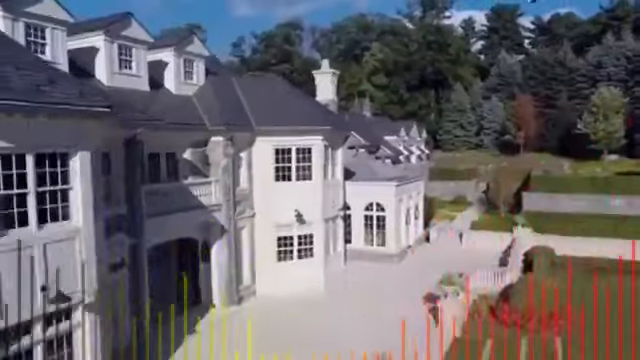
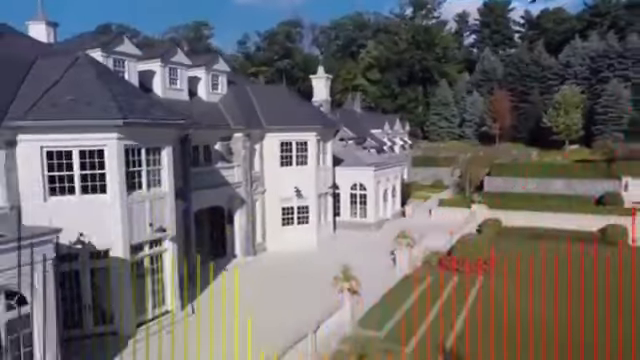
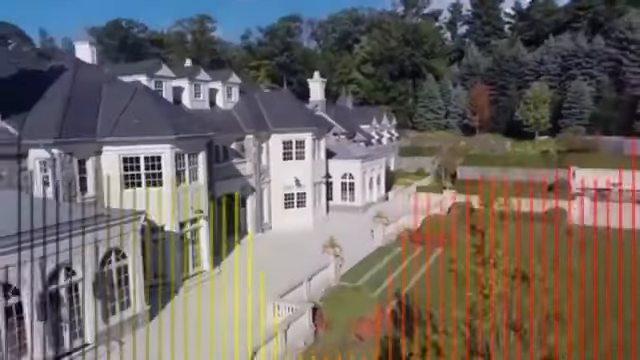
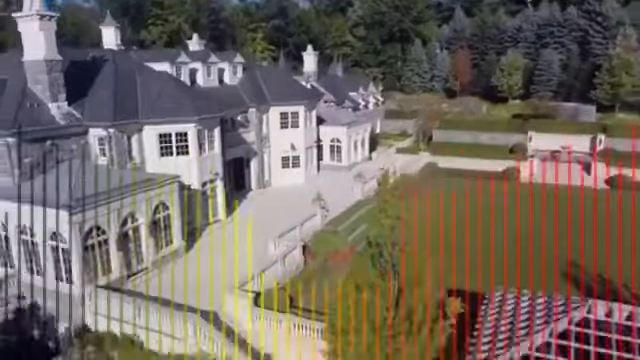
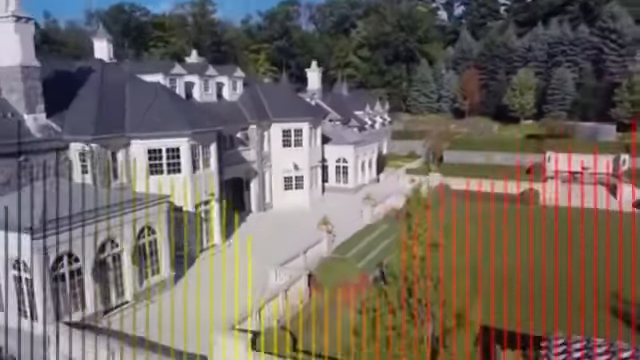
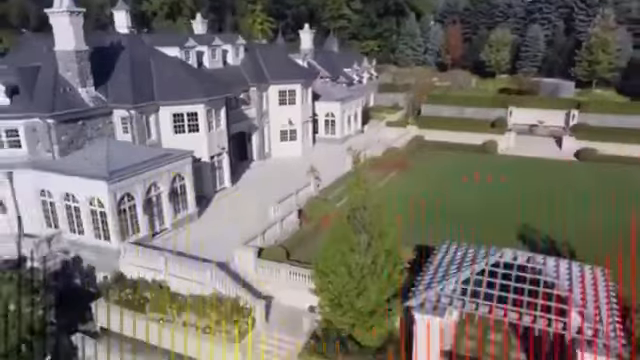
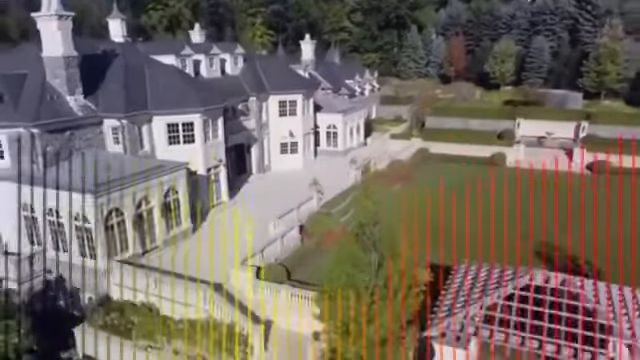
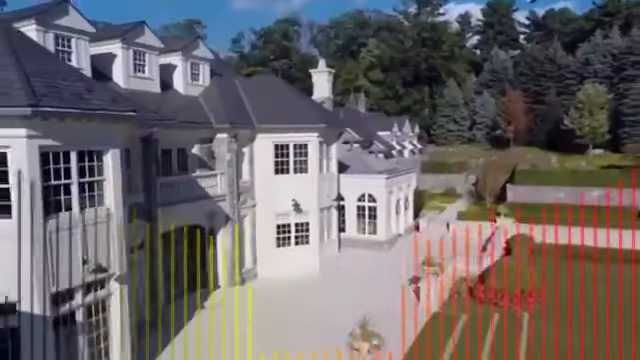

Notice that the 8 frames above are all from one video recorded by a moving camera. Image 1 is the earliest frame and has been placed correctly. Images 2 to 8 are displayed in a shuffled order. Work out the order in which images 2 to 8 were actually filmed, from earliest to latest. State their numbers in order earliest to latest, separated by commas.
8, 2, 3, 5, 4, 7, 6
